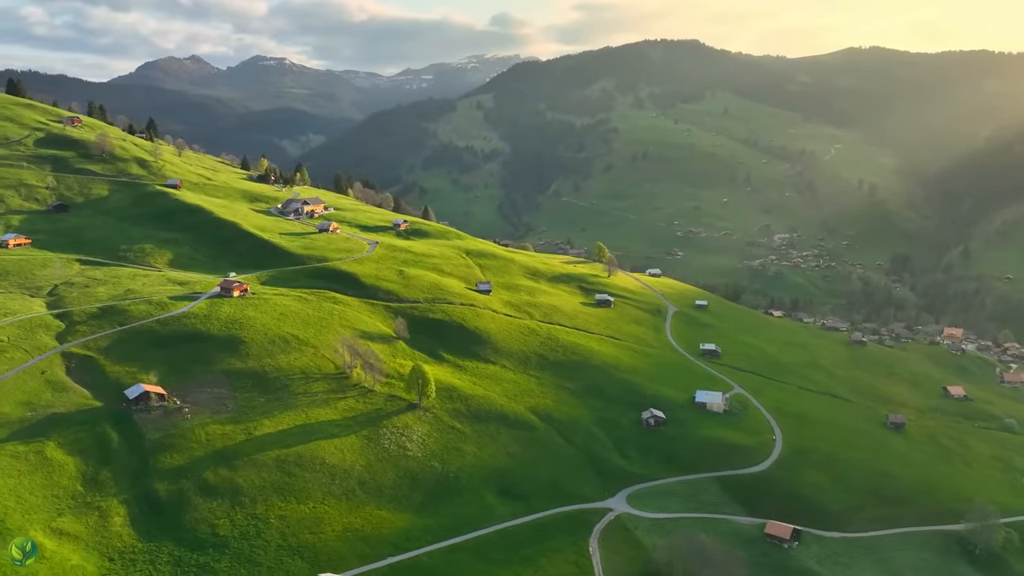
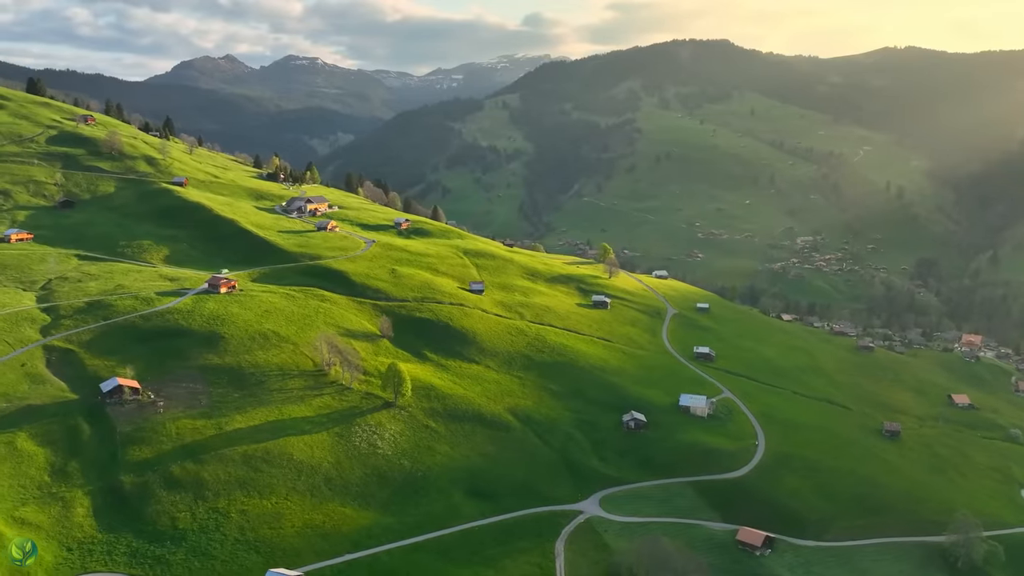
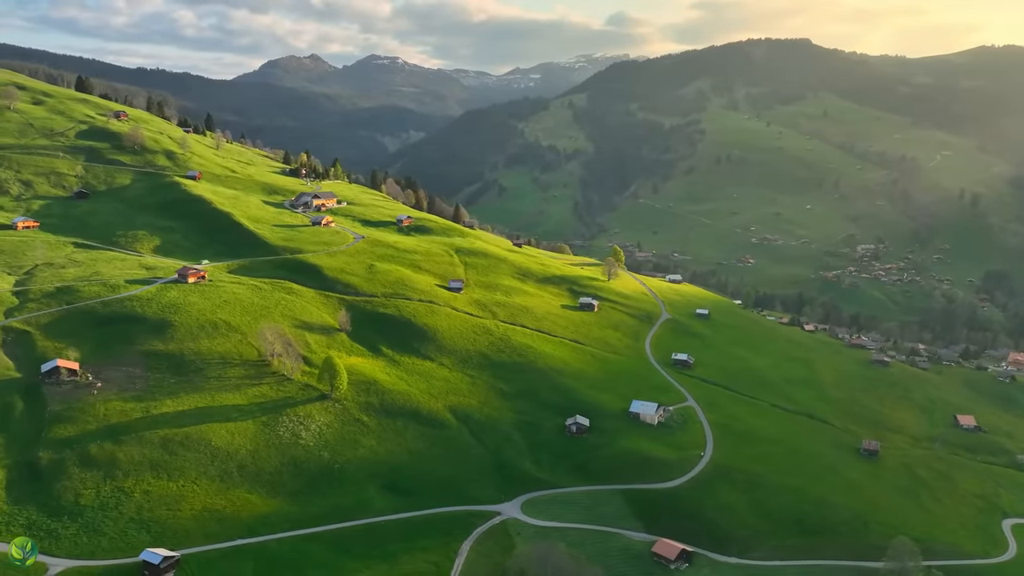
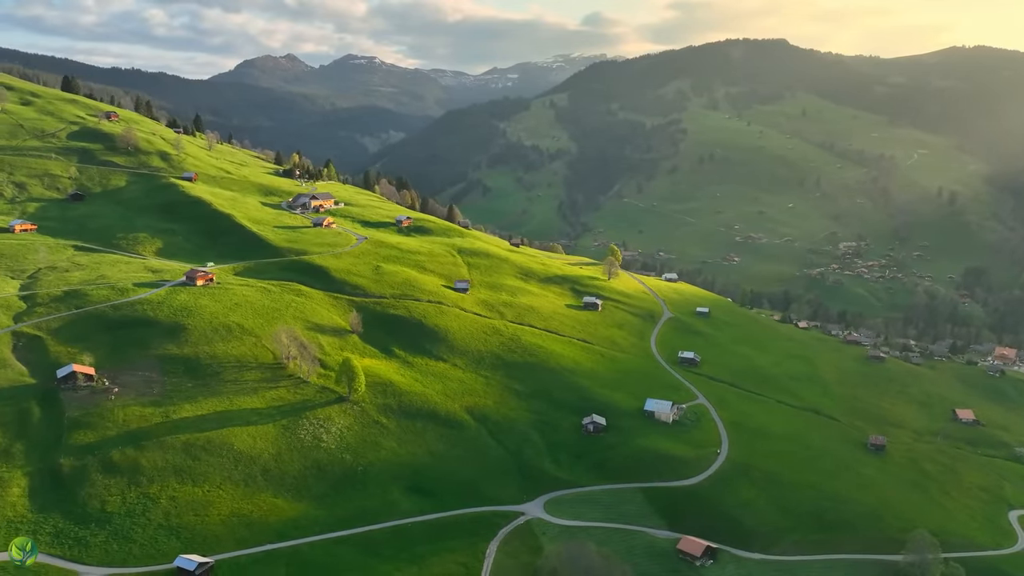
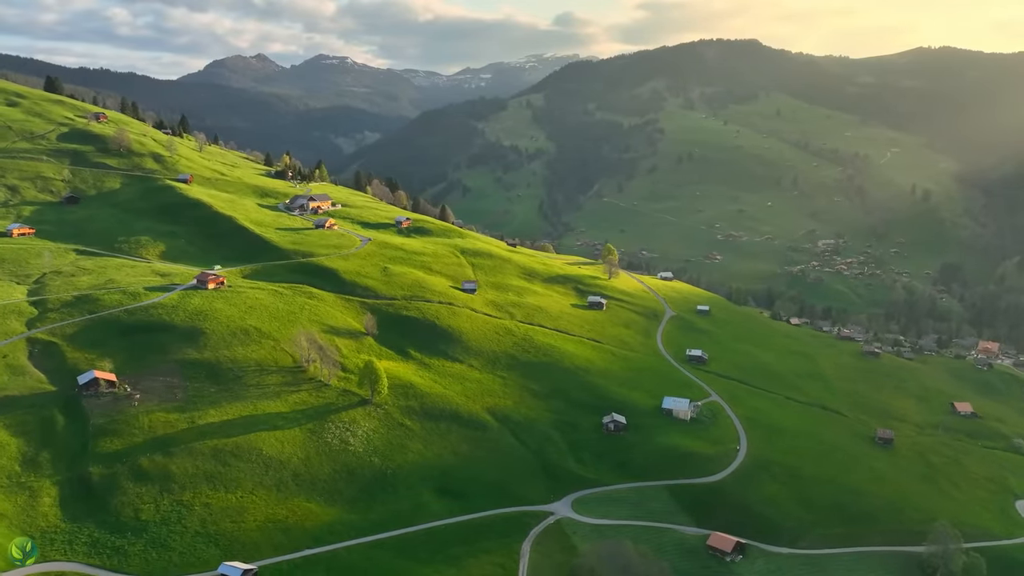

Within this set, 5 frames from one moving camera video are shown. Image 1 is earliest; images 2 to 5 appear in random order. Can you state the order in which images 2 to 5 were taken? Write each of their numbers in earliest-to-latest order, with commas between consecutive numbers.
2, 5, 4, 3
